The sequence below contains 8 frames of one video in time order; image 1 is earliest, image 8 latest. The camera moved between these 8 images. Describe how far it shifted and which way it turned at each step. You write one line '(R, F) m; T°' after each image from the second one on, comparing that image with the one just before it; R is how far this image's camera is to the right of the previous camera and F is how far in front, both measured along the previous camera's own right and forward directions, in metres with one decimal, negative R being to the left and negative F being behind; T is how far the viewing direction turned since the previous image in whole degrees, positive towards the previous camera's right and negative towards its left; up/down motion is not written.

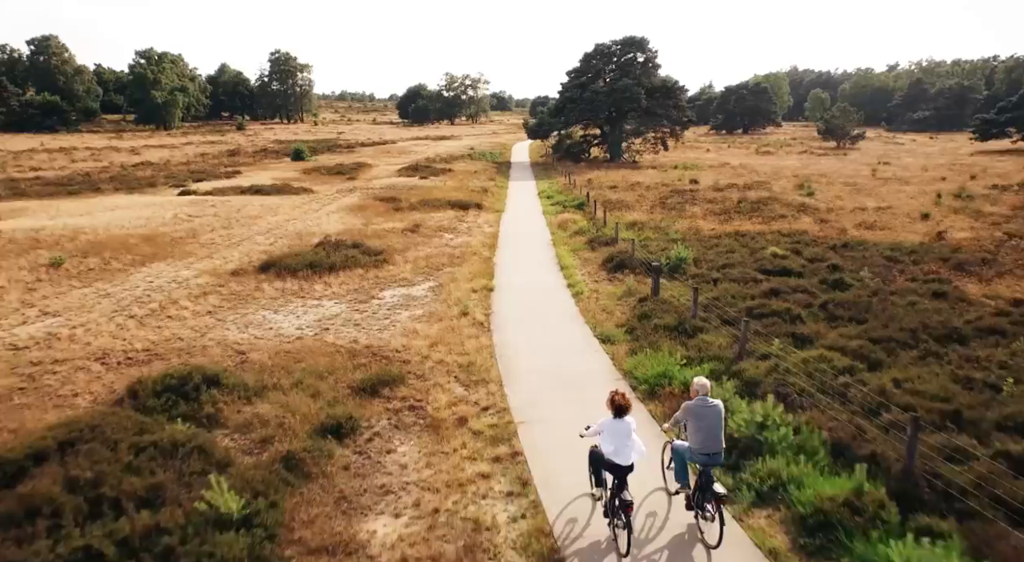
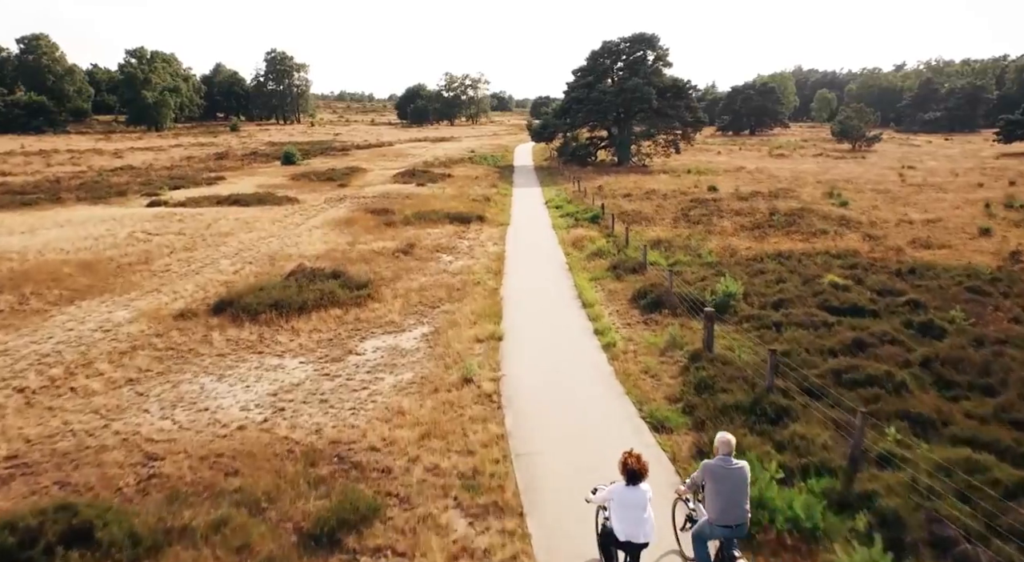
(-0.3, +3.5) m; 0°
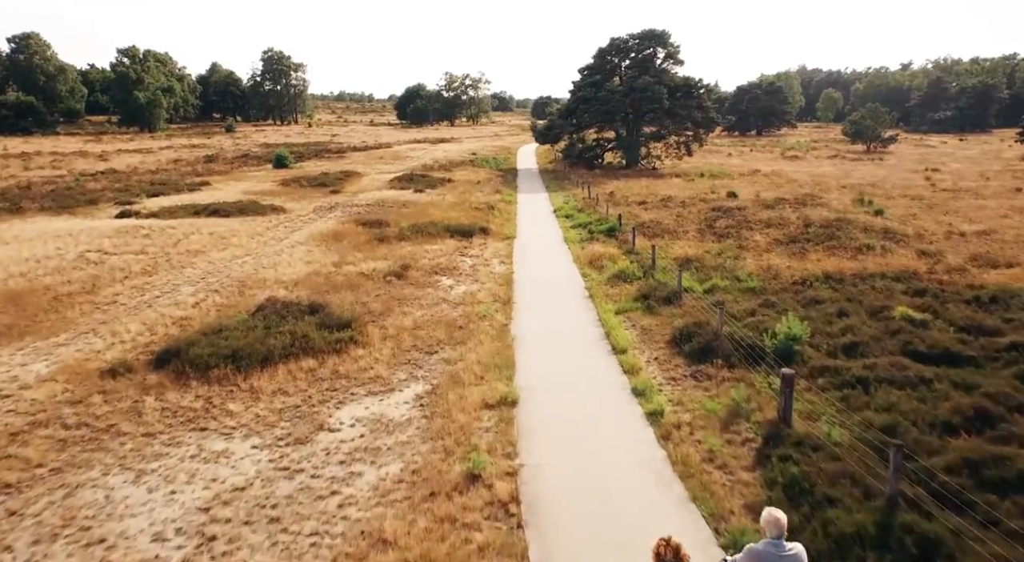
(-0.3, +3.1) m; 0°
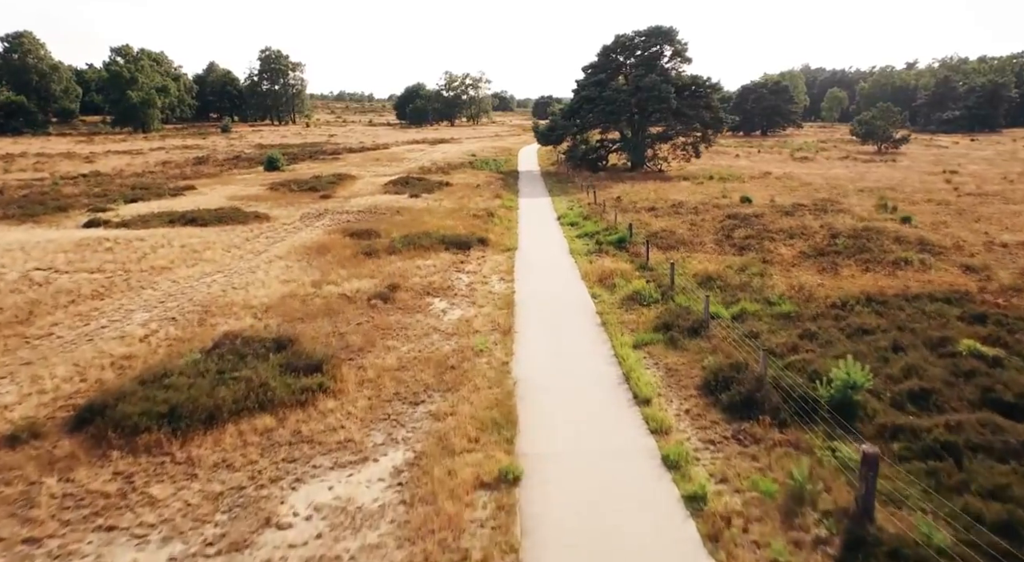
(0.0, +2.3) m; 0°
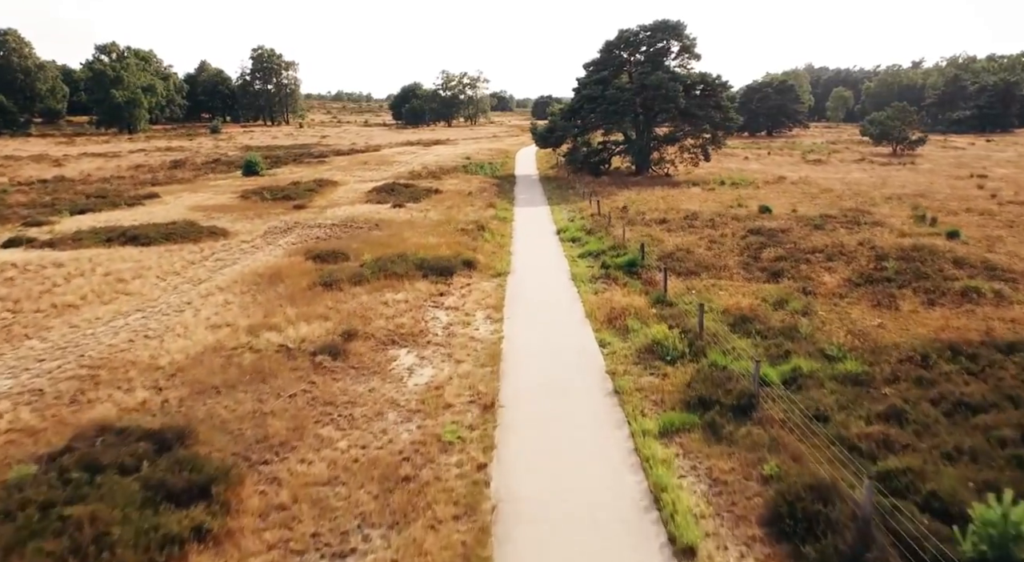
(+0.3, +3.9) m; 0°
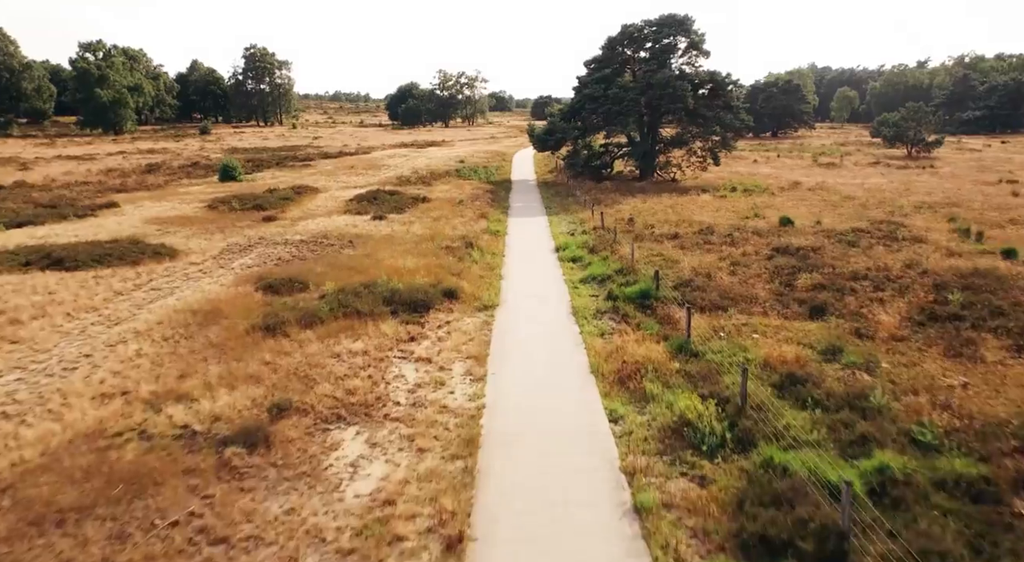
(+0.3, +3.6) m; 0°
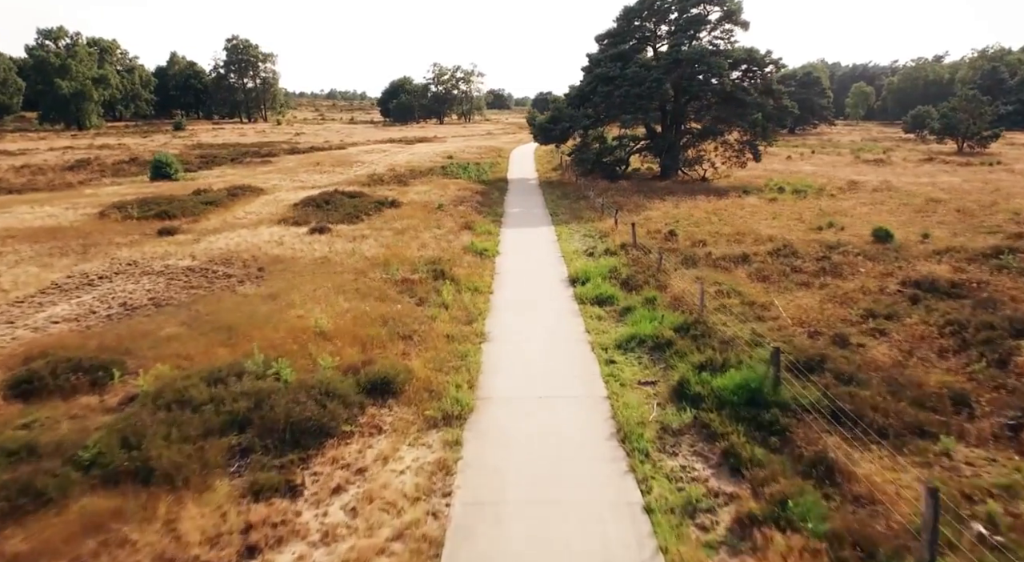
(+0.2, +9.3) m; 0°
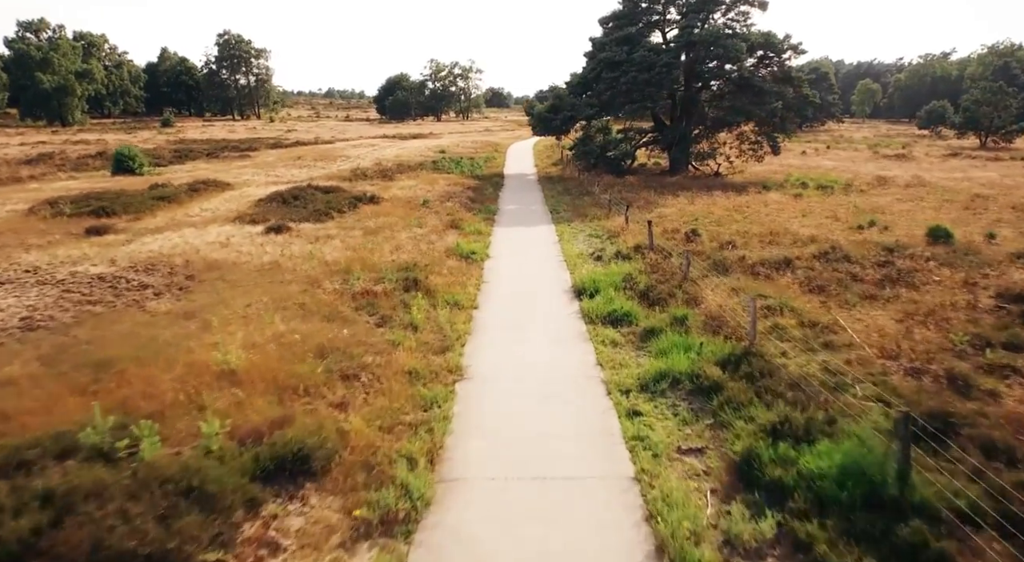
(+0.2, +3.7) m; 0°
